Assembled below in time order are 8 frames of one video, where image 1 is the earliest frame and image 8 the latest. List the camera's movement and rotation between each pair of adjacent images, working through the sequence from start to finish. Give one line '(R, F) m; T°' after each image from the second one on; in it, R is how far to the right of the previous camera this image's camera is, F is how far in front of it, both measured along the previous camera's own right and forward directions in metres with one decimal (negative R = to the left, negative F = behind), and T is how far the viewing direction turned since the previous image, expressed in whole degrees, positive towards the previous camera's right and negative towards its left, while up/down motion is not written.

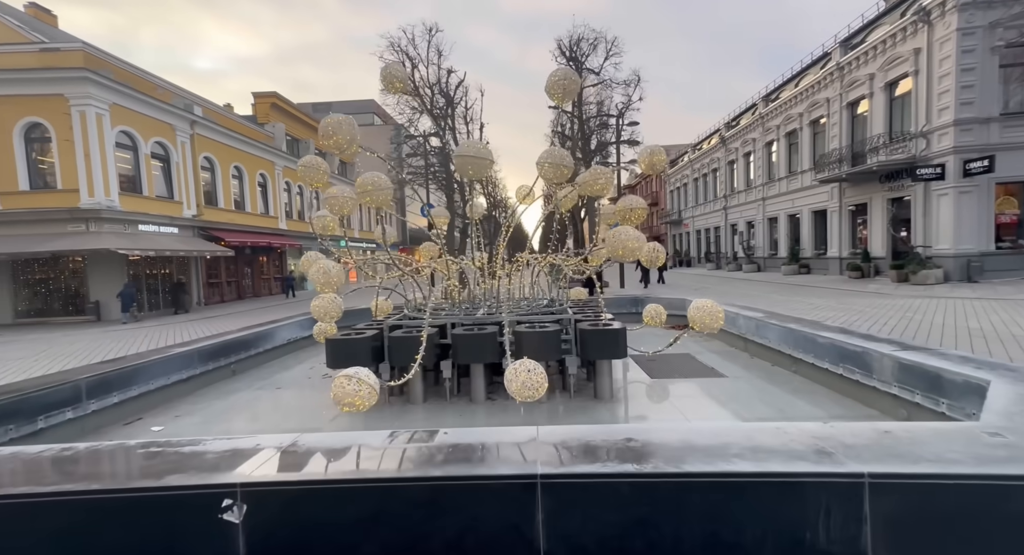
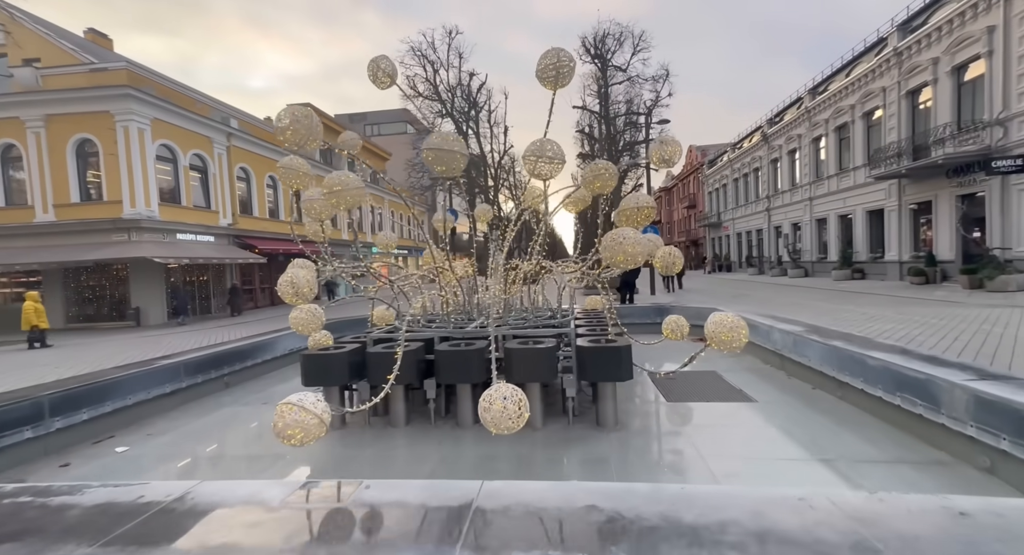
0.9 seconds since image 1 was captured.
(+0.4, +0.6) m; -5°
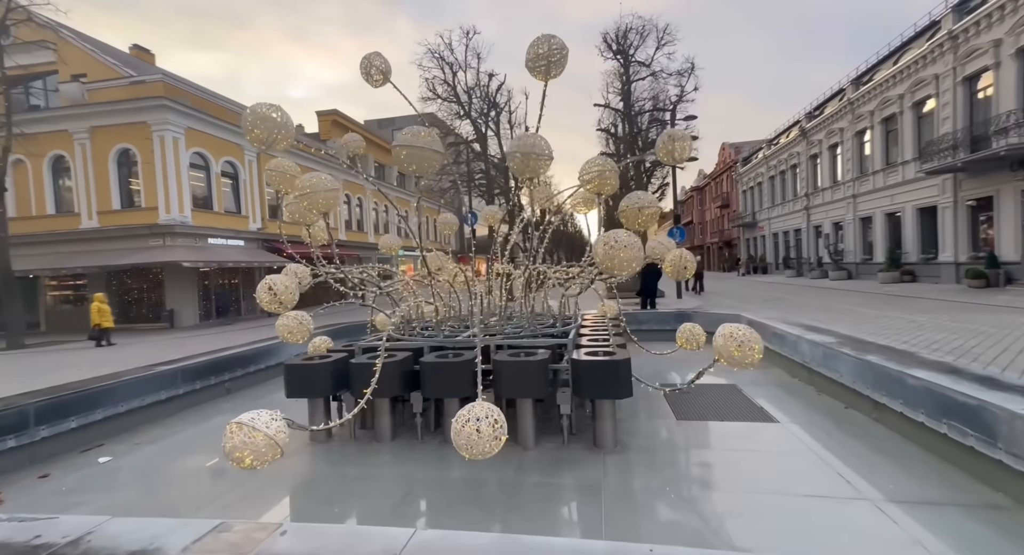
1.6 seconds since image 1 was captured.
(+0.4, +0.3) m; -4°
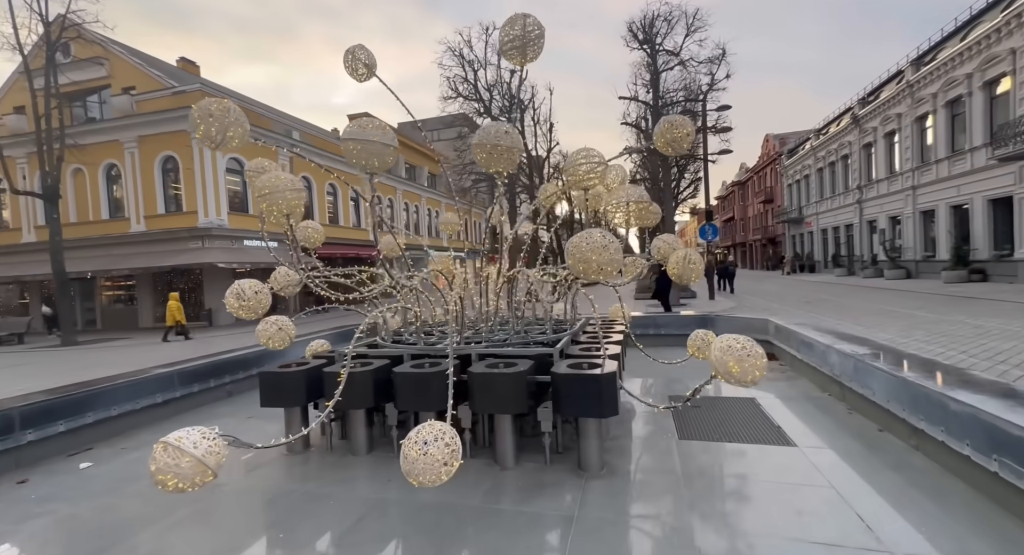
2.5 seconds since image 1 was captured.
(+0.5, +0.3) m; -5°
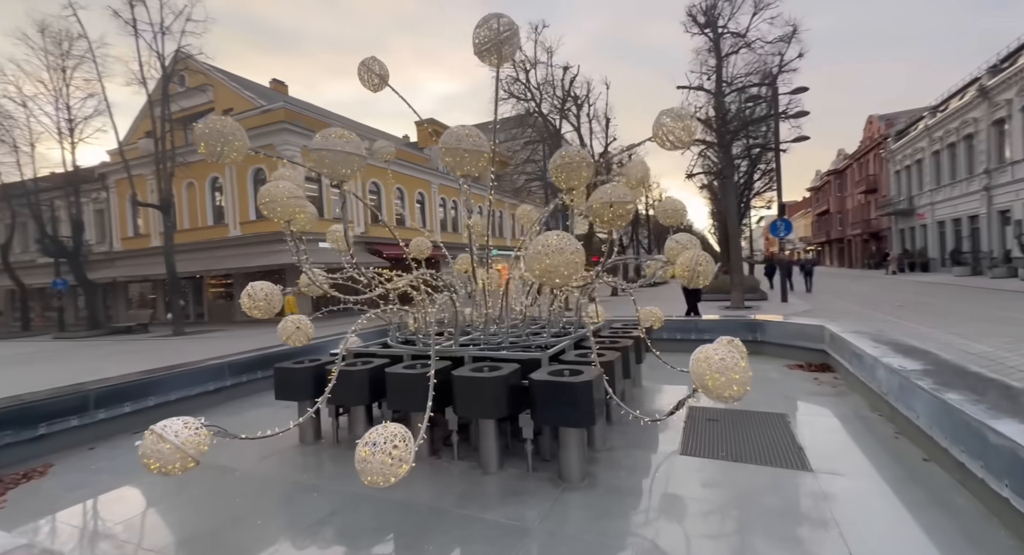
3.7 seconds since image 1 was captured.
(+0.7, +0.1) m; -10°
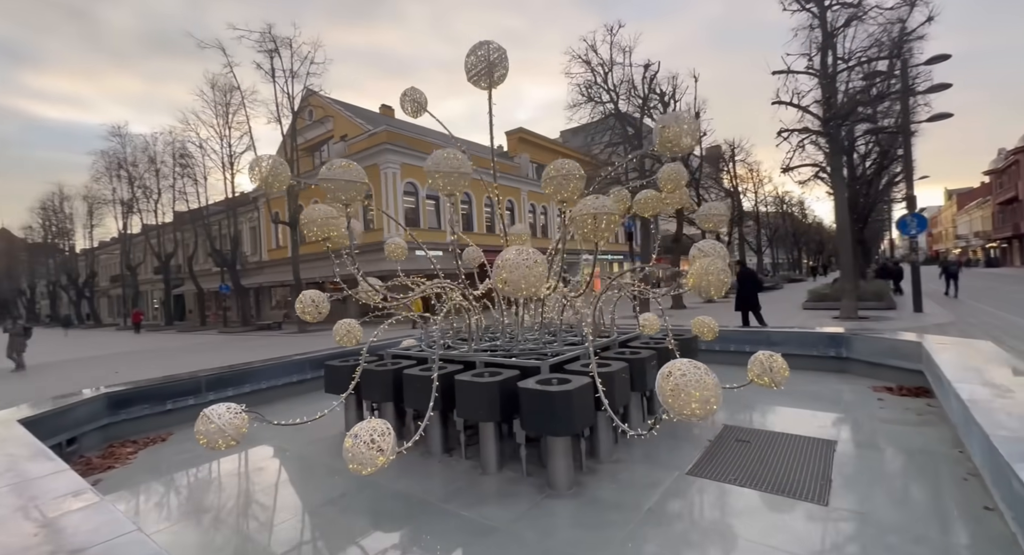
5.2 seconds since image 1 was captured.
(+1.0, 0.0) m; -14°
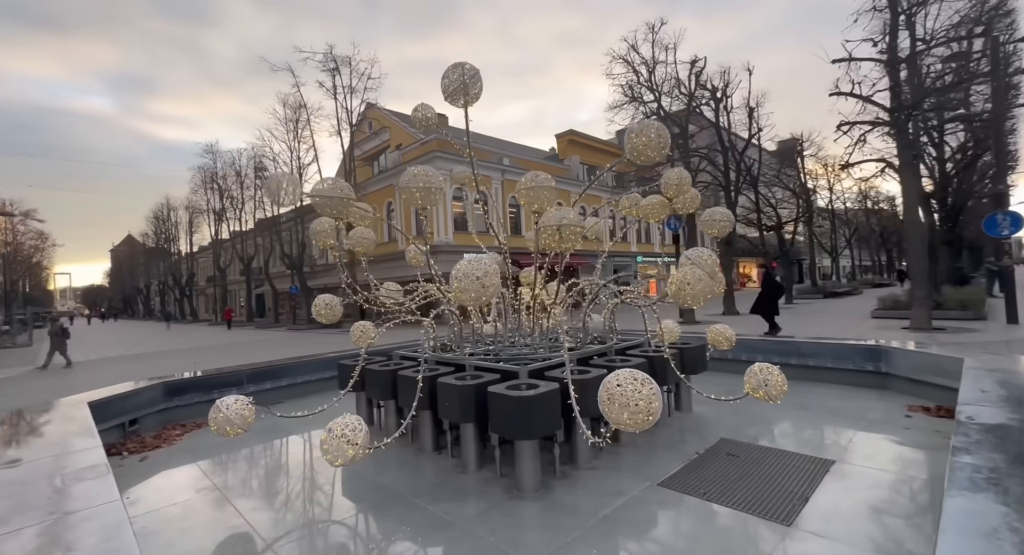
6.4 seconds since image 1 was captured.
(+0.8, -0.1) m; -9°
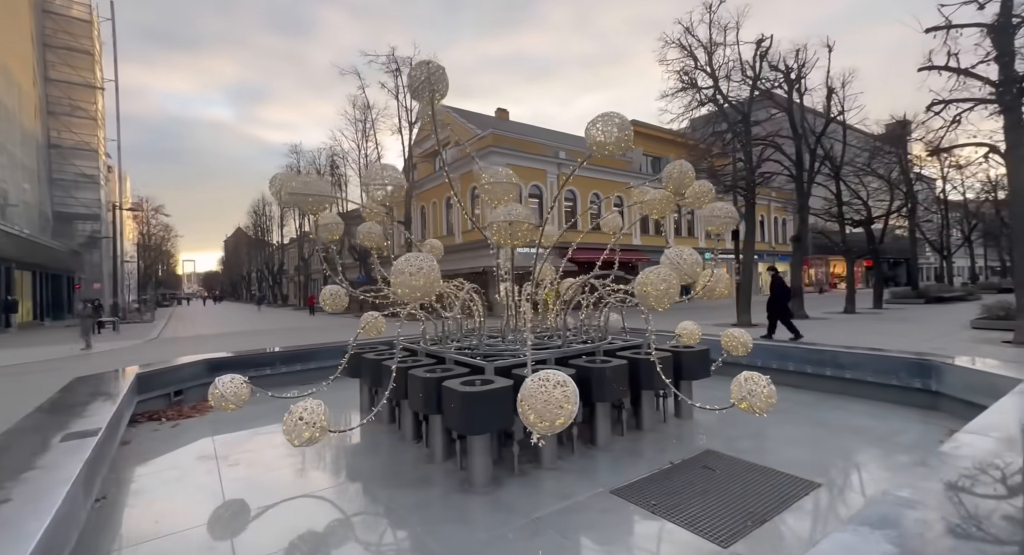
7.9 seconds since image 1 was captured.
(+0.9, +0.1) m; -10°
